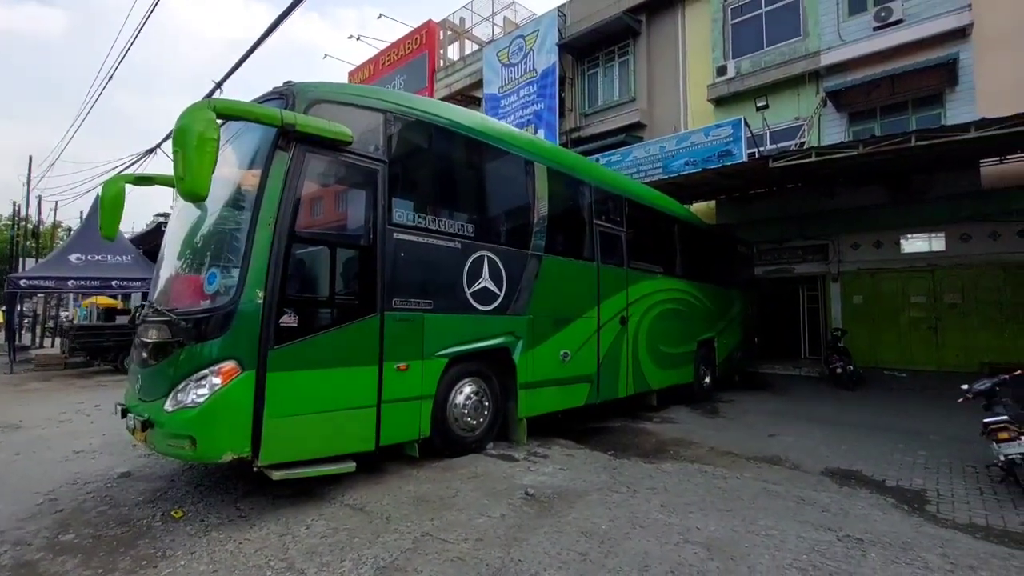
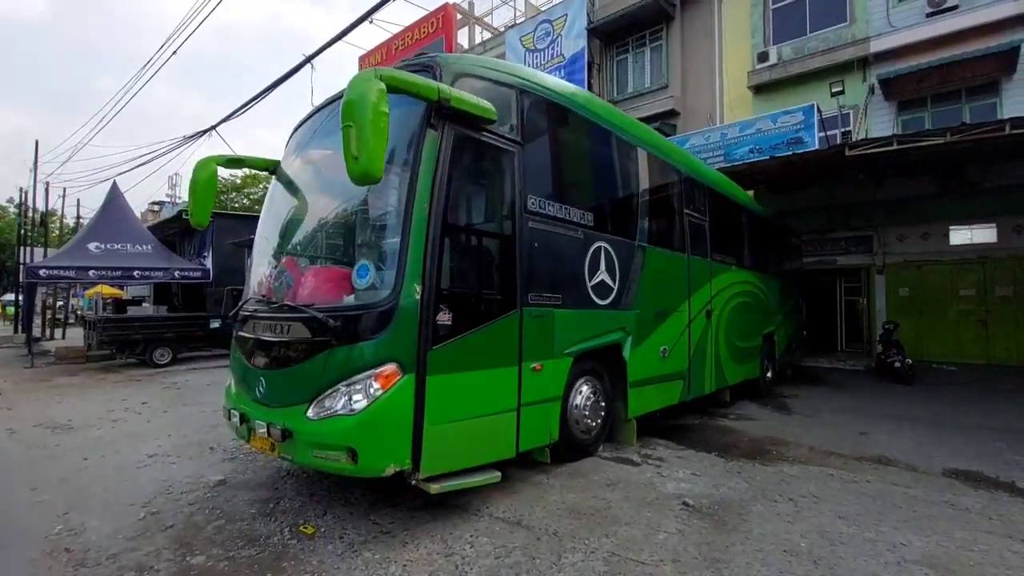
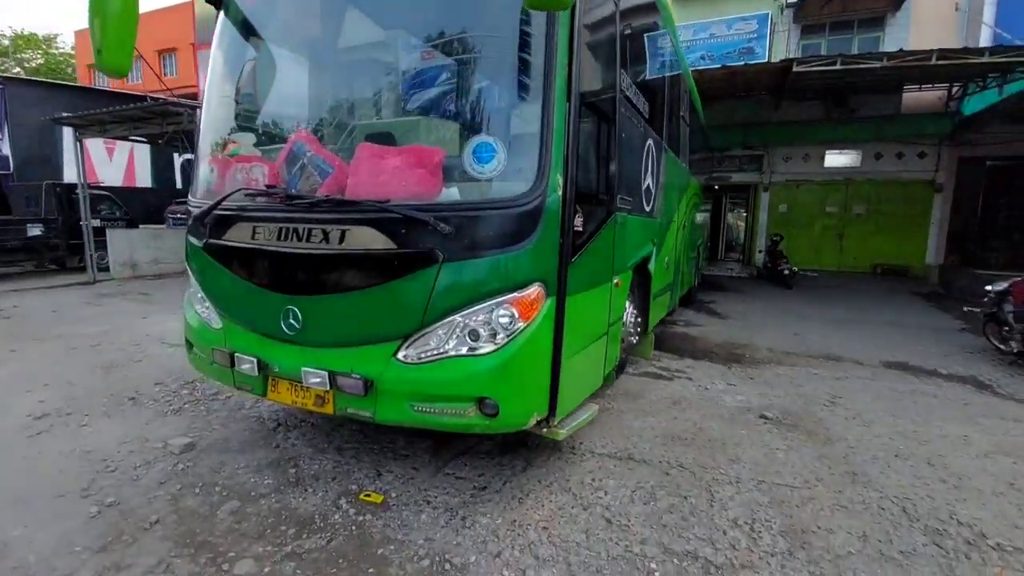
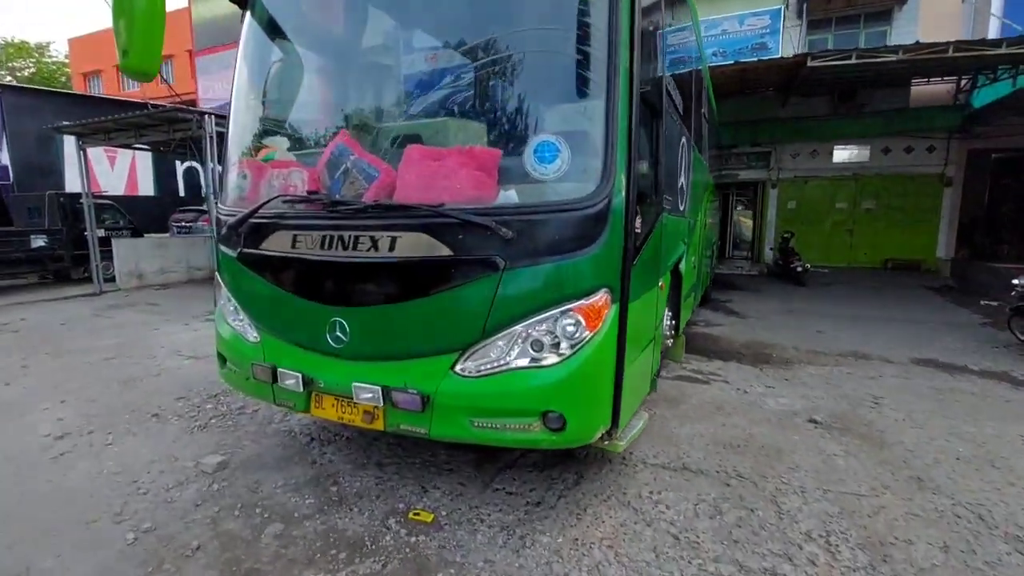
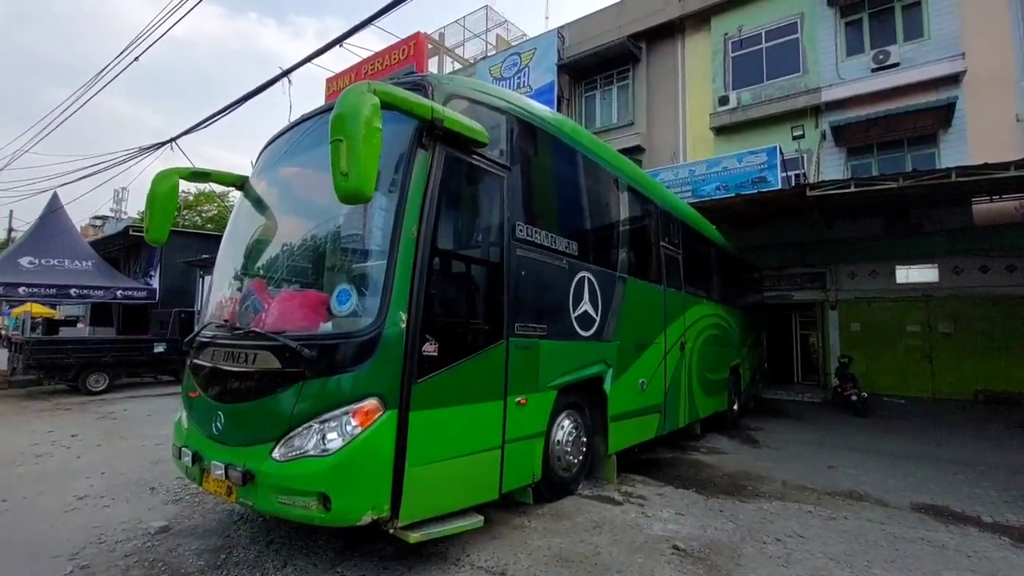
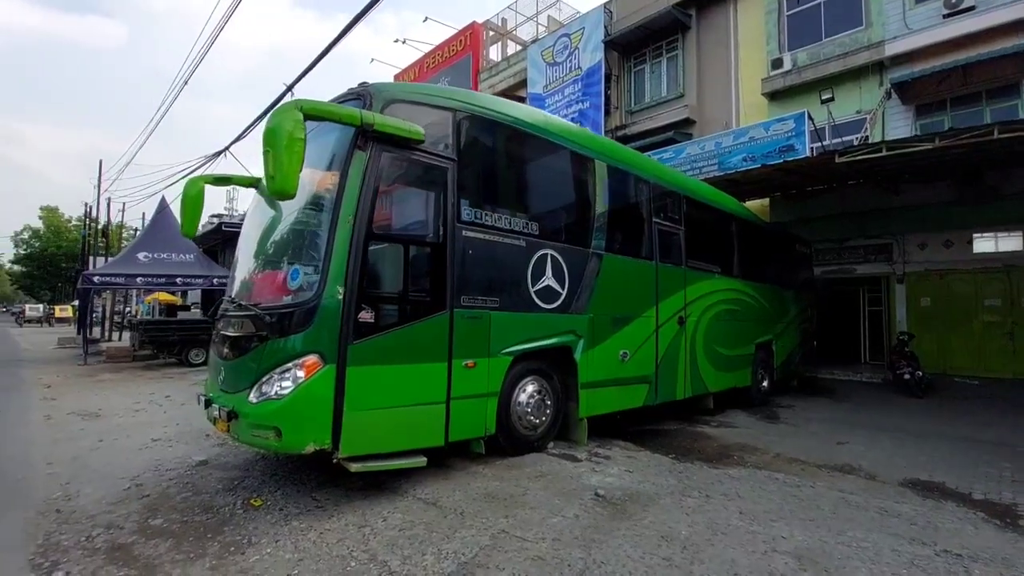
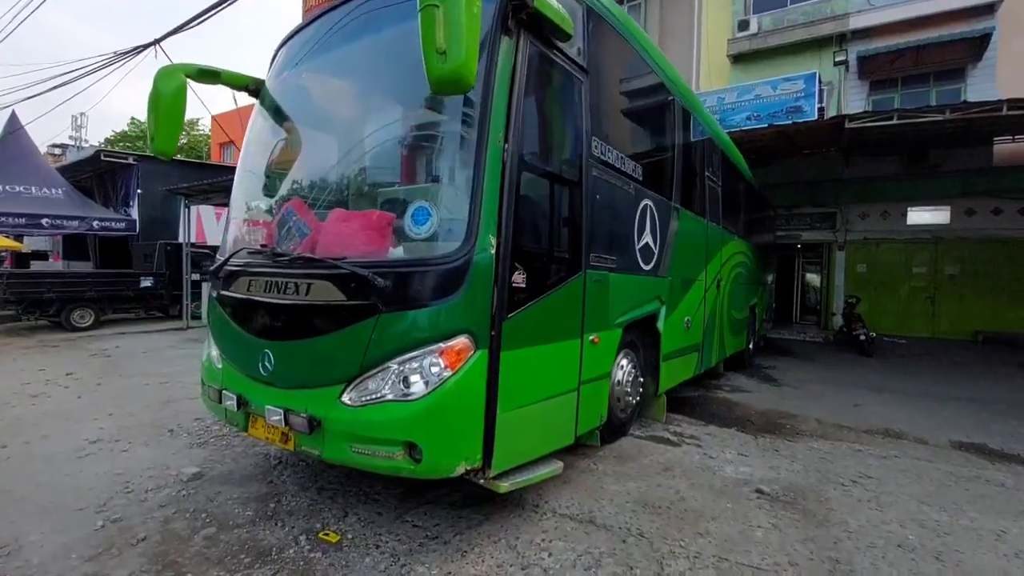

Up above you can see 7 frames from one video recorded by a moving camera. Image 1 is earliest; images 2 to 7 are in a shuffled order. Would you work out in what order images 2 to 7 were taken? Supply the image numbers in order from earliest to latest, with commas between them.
6, 2, 5, 7, 3, 4
